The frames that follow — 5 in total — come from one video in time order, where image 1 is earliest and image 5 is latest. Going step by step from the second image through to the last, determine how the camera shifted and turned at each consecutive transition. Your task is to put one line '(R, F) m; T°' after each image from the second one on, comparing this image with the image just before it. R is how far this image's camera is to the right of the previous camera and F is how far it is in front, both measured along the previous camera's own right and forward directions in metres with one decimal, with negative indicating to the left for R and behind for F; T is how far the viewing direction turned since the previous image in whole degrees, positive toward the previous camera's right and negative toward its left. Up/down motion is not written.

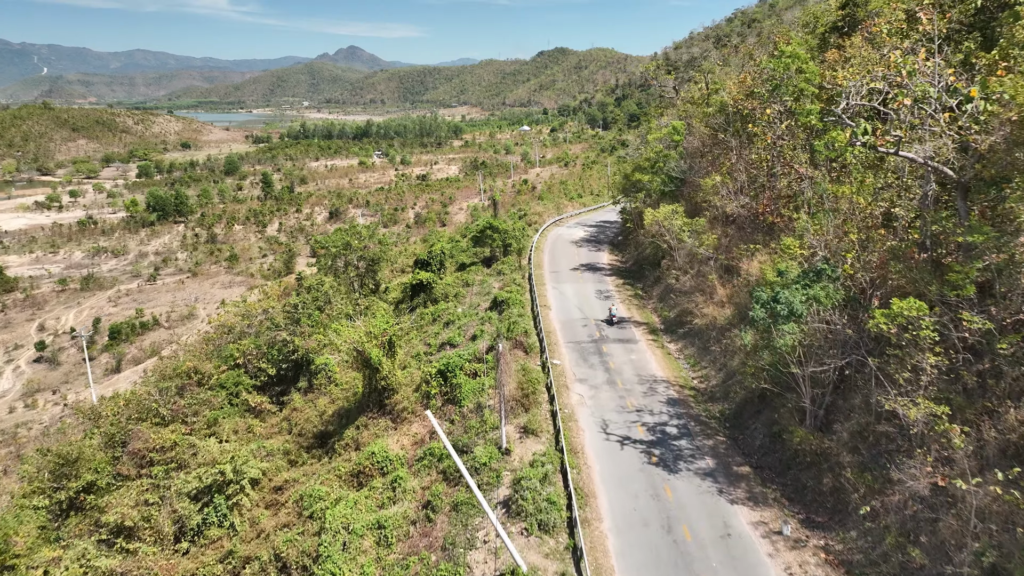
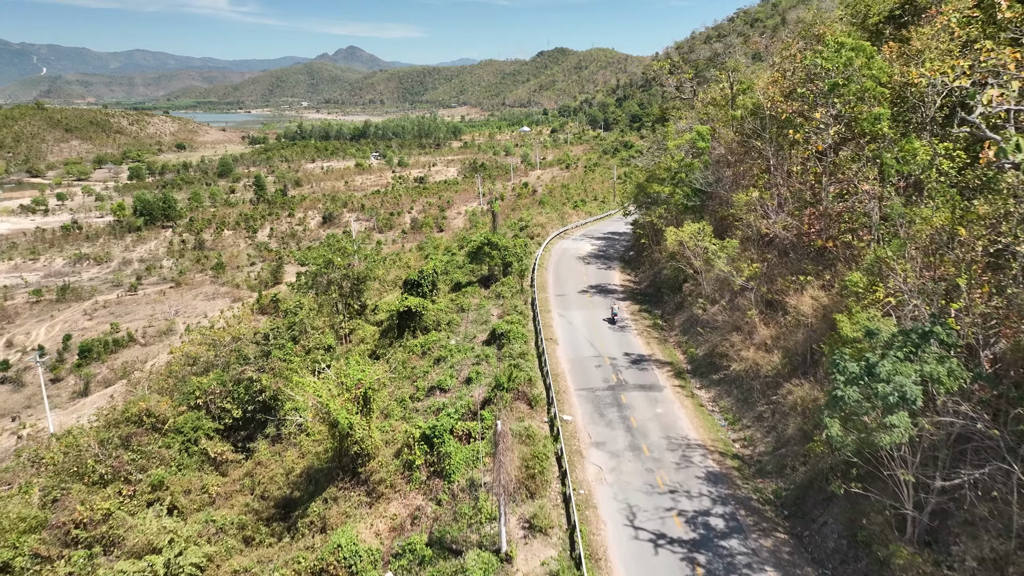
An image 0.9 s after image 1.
(0.0, +2.8) m; 0°
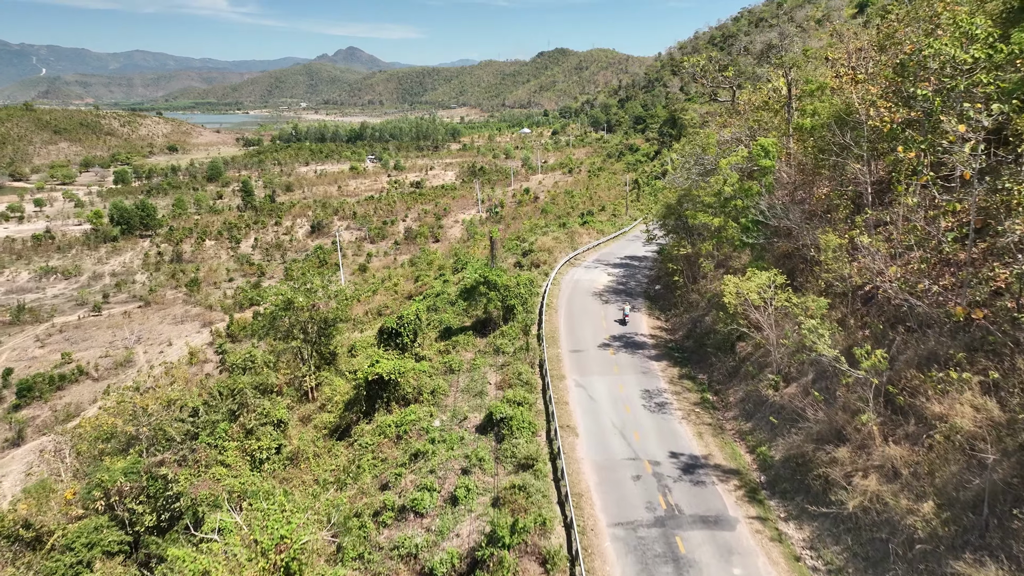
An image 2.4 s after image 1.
(-0.1, +4.7) m; 0°
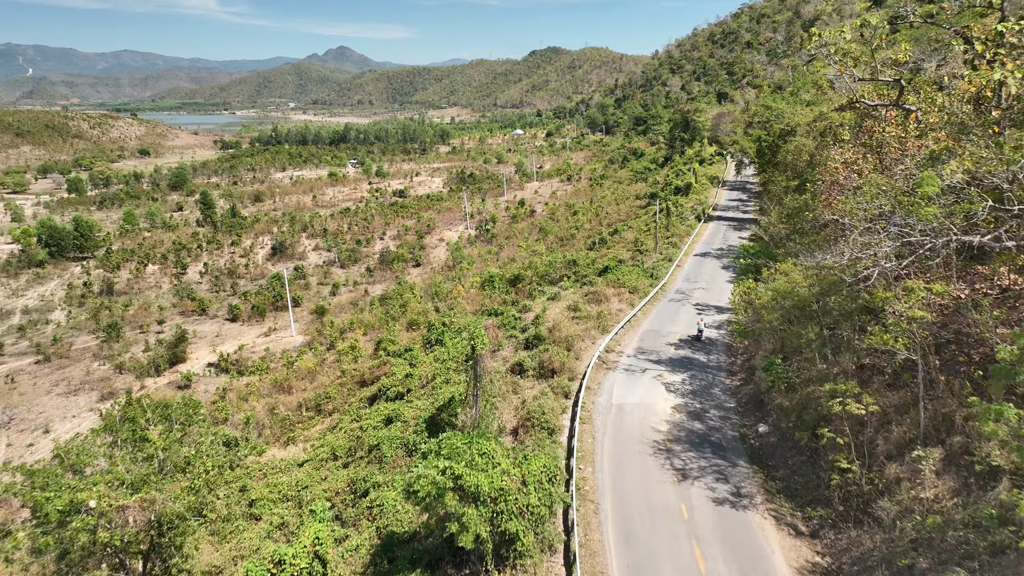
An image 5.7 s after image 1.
(-0.1, +10.0) m; +1°
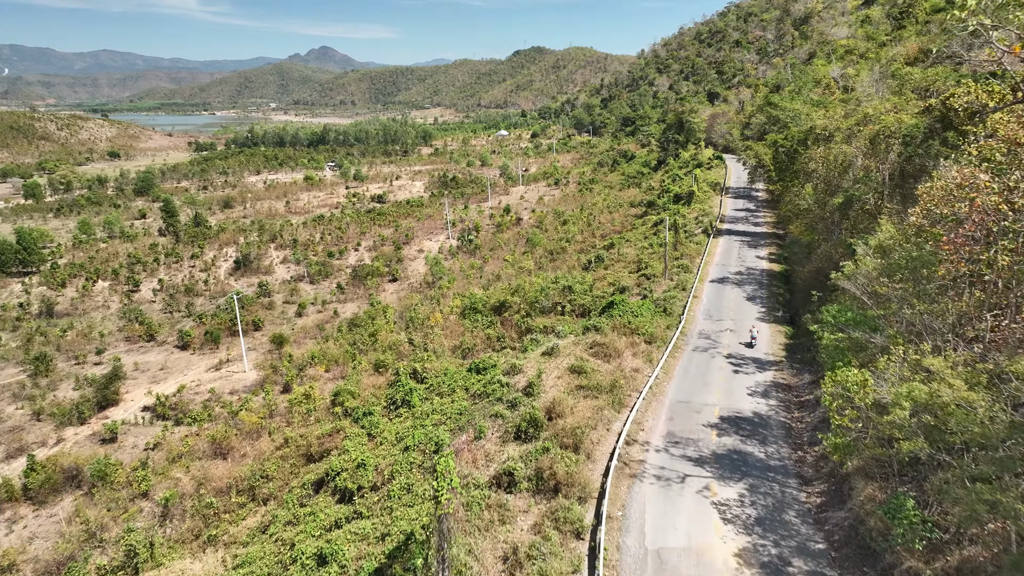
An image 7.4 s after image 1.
(0.0, +4.8) m; +1°
